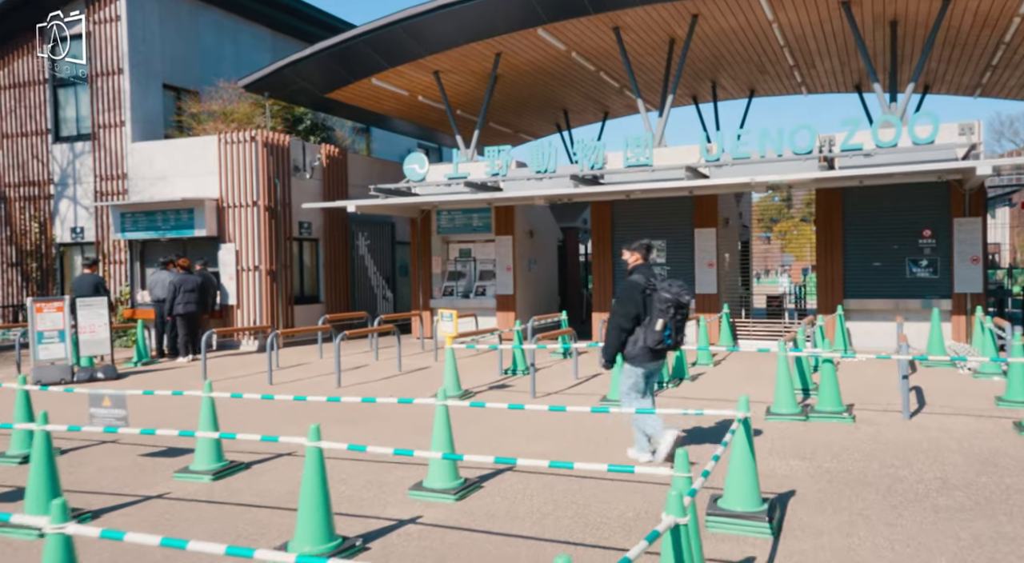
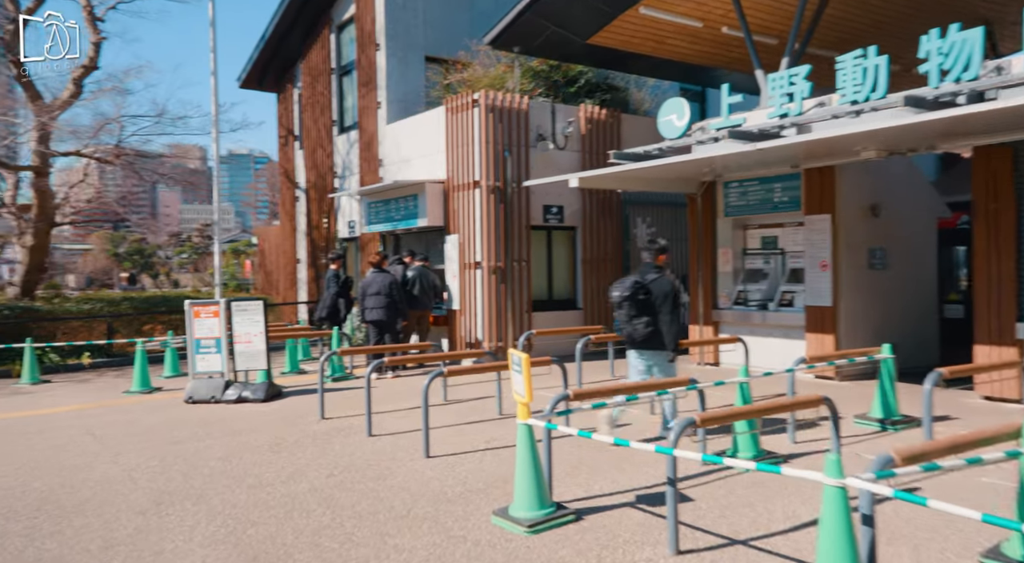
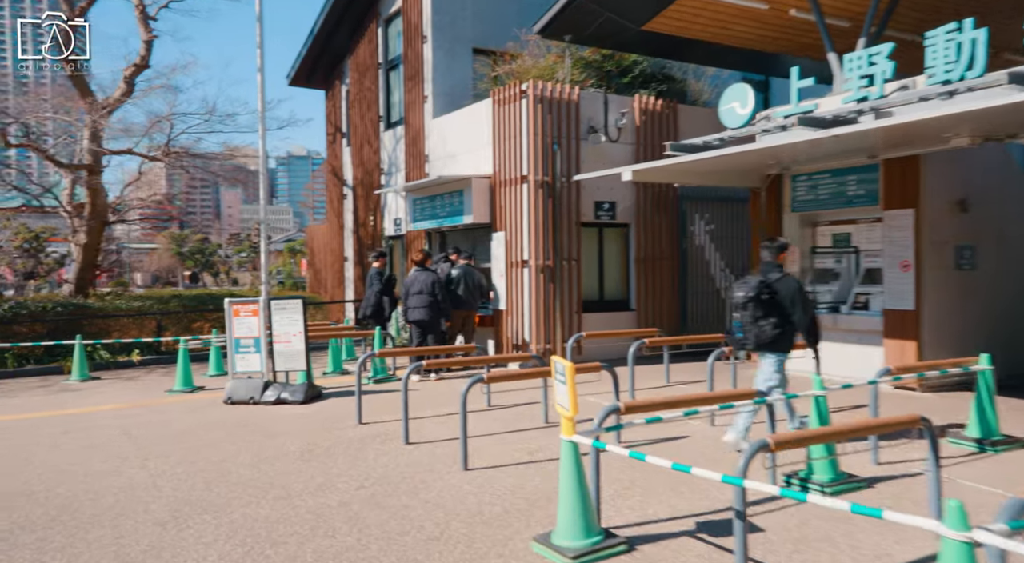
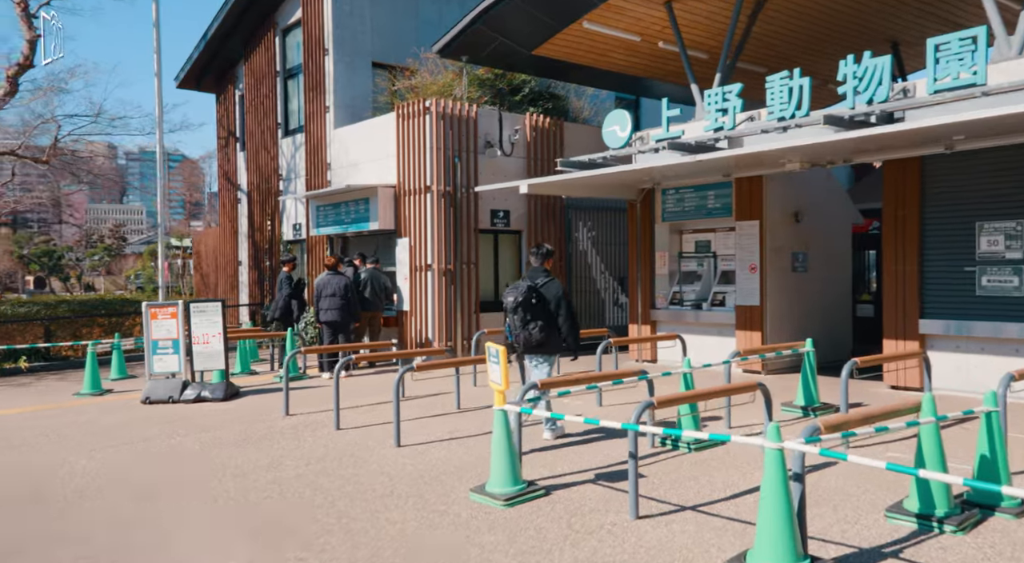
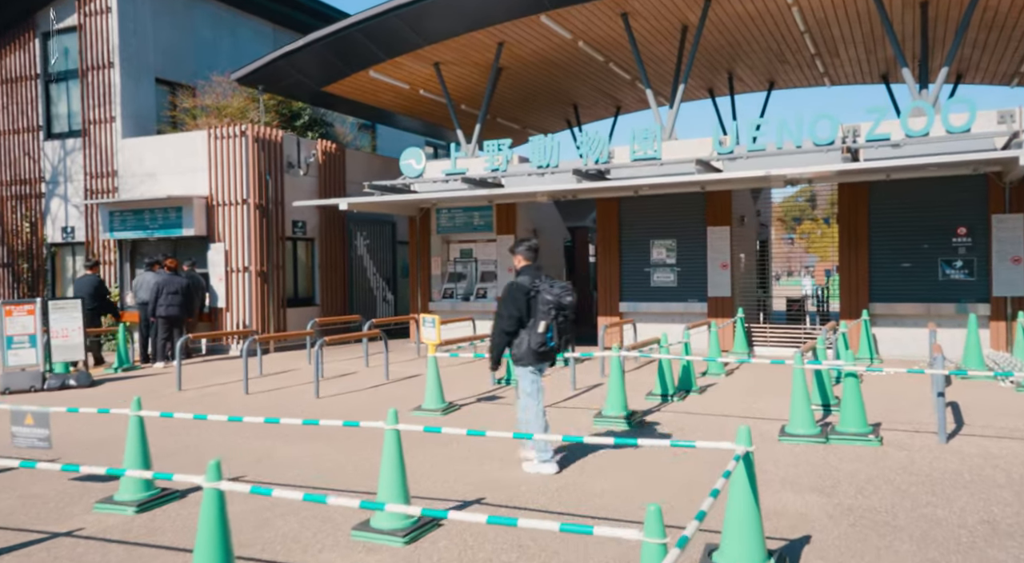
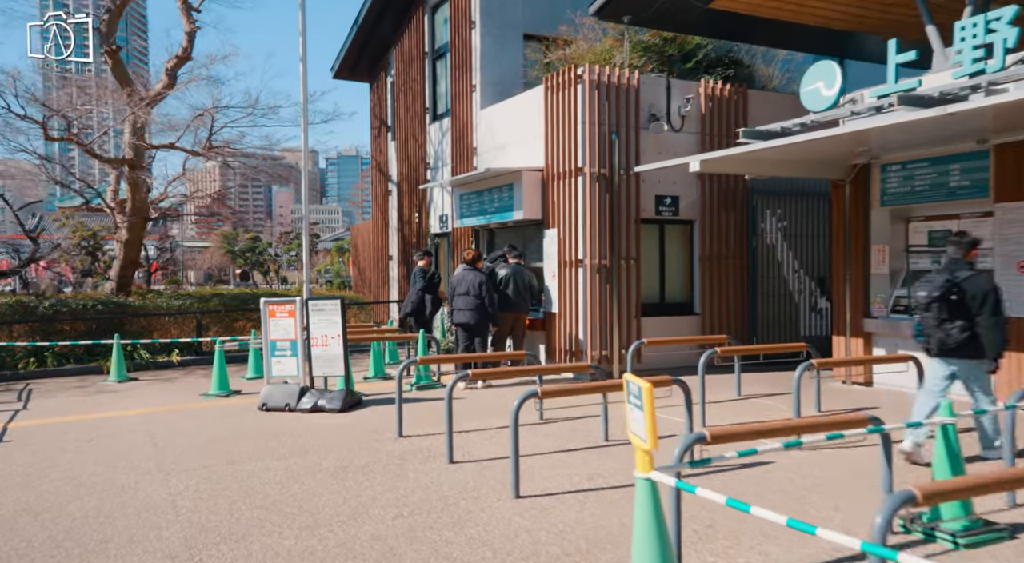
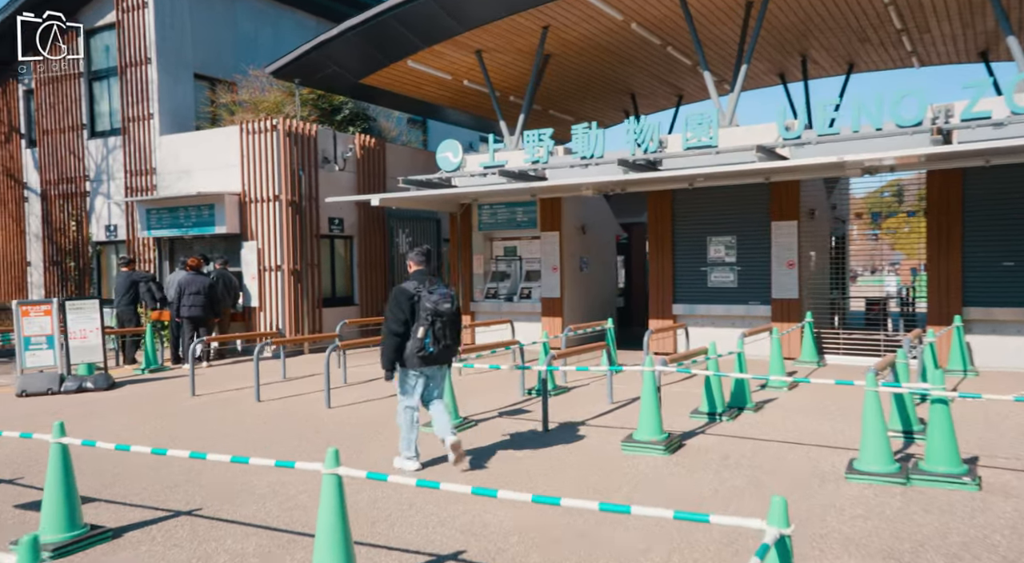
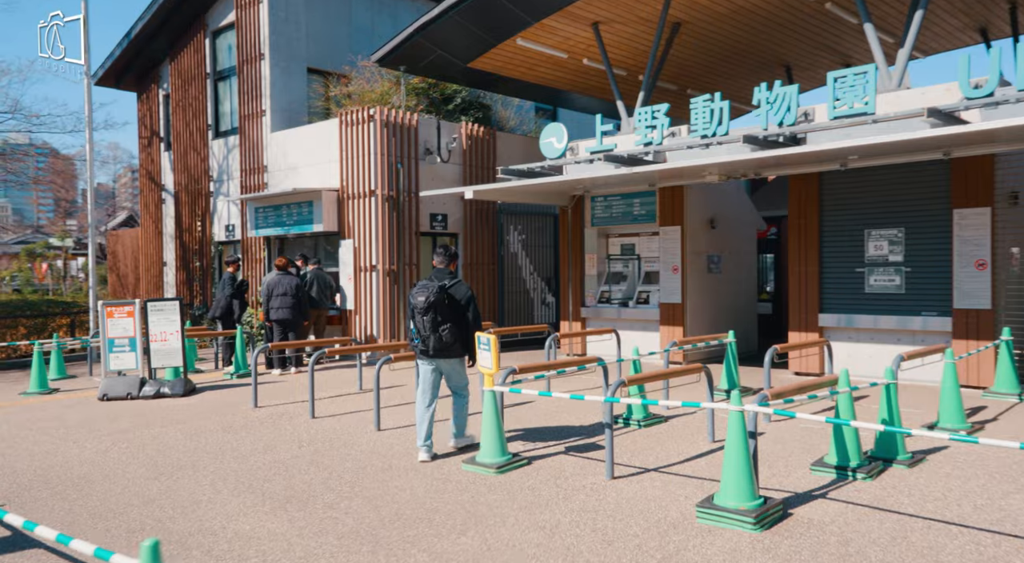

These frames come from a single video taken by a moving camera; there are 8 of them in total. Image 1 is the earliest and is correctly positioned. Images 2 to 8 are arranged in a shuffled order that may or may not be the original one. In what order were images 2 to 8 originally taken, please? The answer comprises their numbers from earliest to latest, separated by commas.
5, 7, 8, 4, 2, 3, 6
